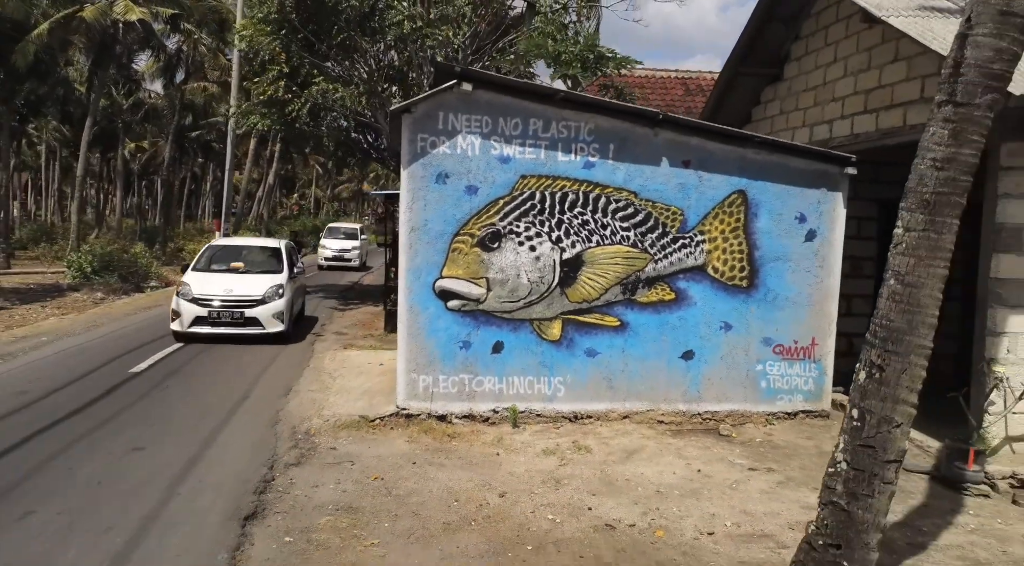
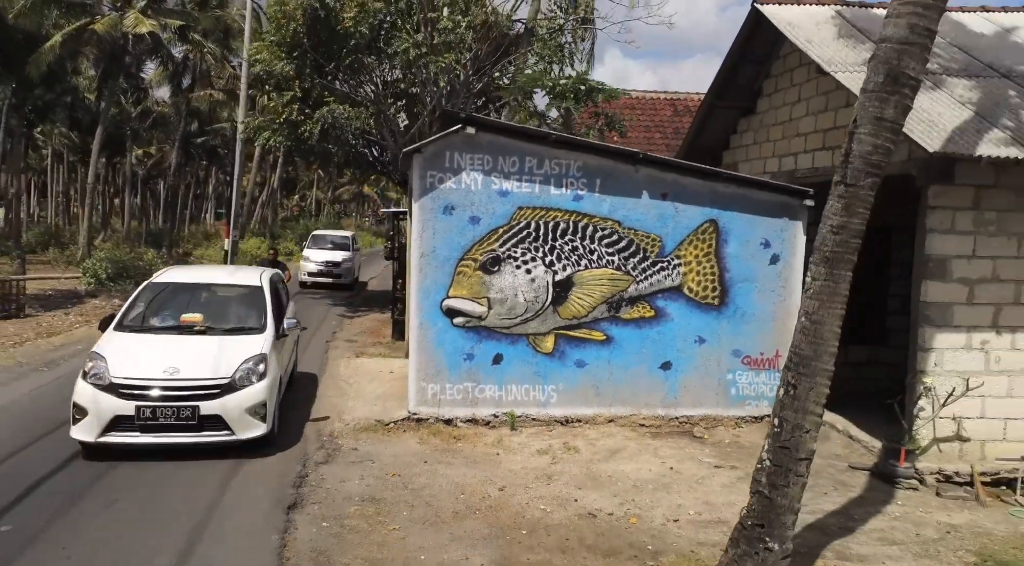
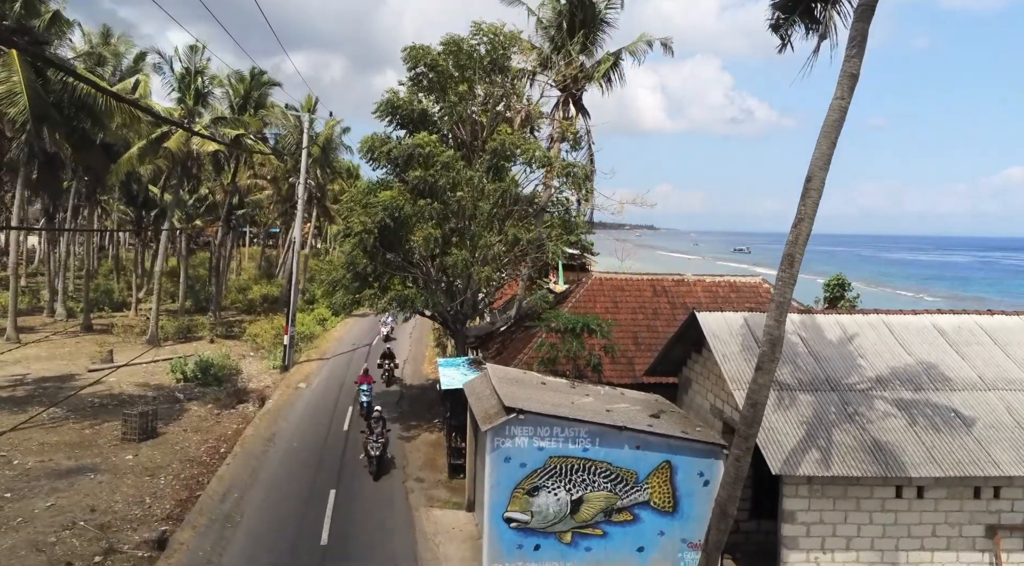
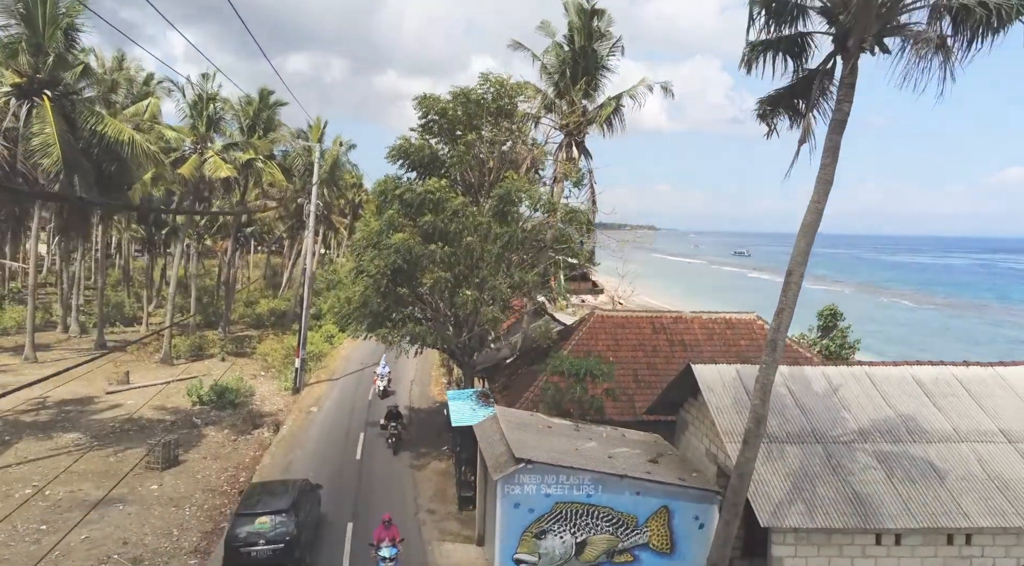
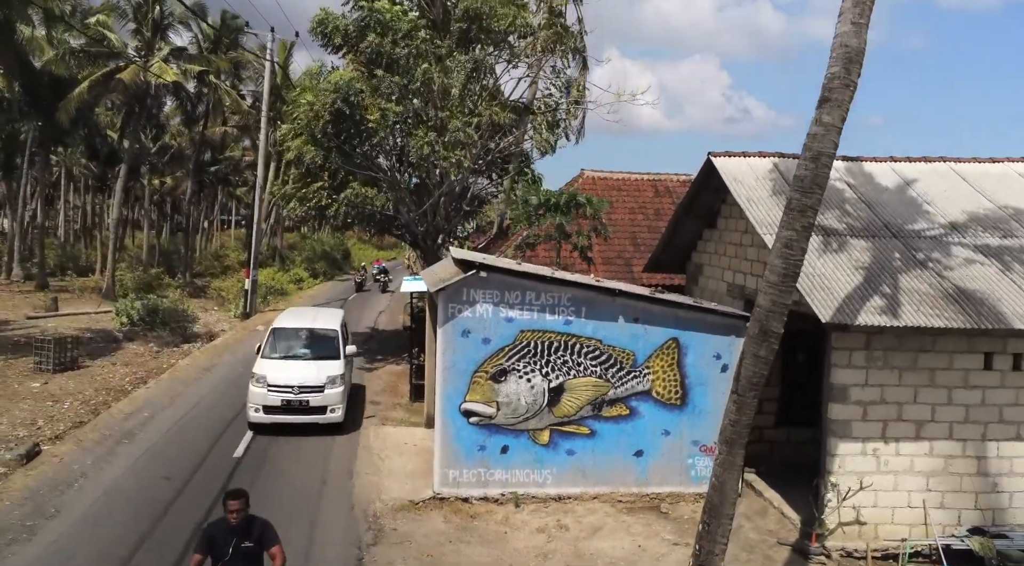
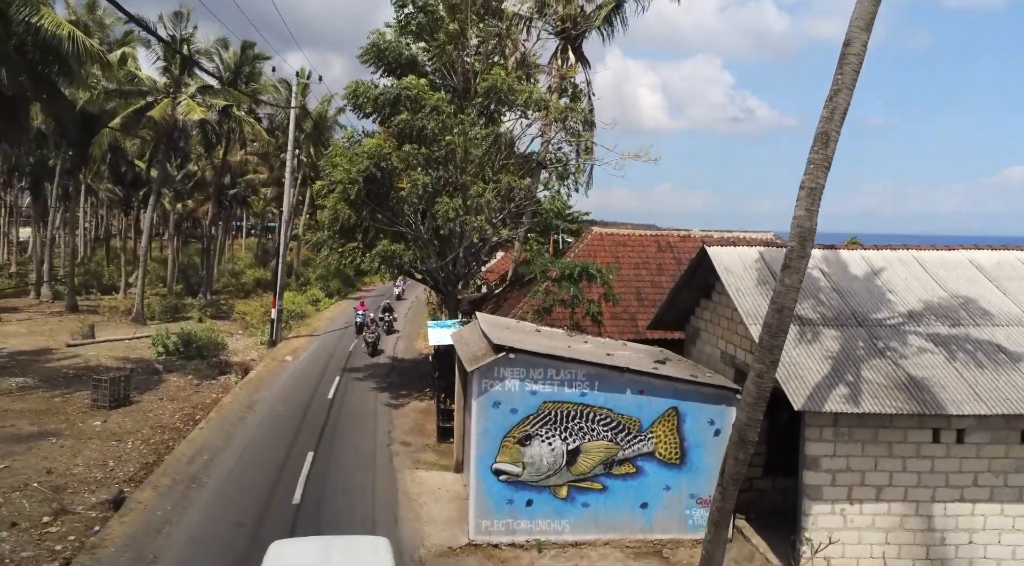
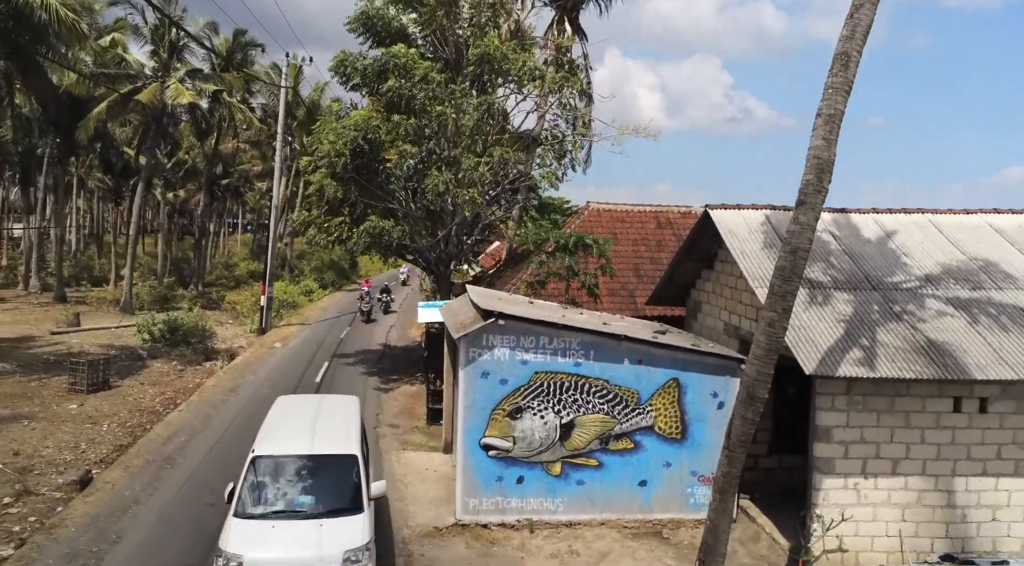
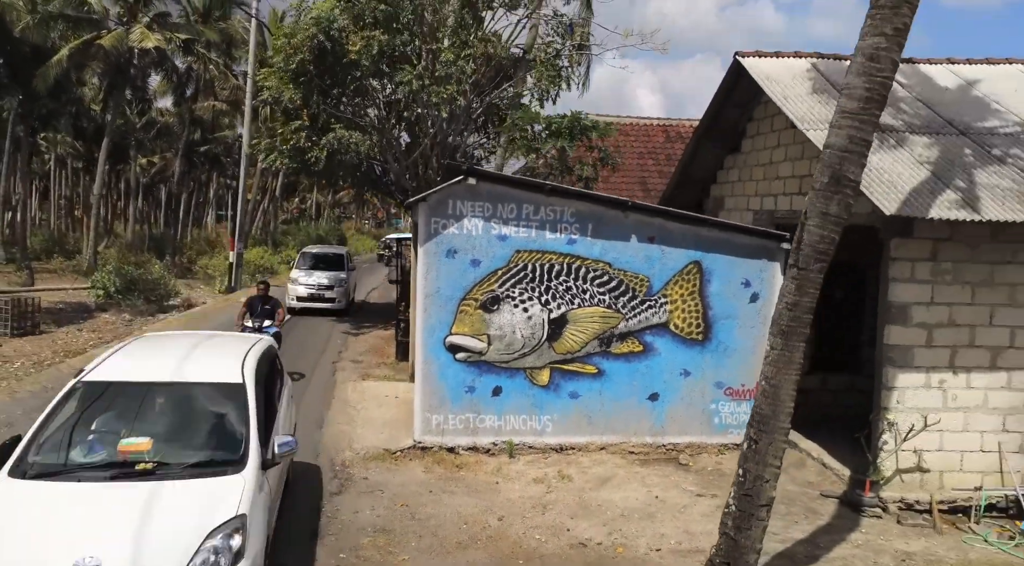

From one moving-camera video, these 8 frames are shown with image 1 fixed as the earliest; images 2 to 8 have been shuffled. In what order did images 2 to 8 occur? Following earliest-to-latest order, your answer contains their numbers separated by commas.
2, 8, 5, 7, 6, 3, 4
